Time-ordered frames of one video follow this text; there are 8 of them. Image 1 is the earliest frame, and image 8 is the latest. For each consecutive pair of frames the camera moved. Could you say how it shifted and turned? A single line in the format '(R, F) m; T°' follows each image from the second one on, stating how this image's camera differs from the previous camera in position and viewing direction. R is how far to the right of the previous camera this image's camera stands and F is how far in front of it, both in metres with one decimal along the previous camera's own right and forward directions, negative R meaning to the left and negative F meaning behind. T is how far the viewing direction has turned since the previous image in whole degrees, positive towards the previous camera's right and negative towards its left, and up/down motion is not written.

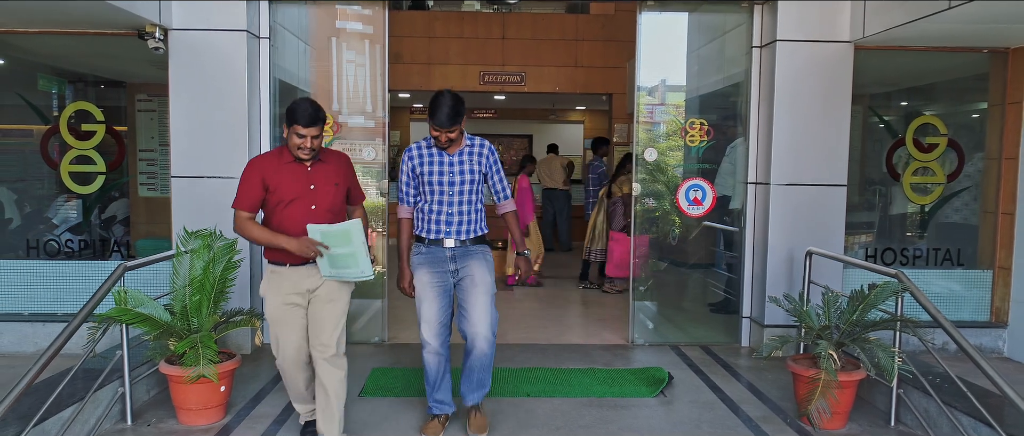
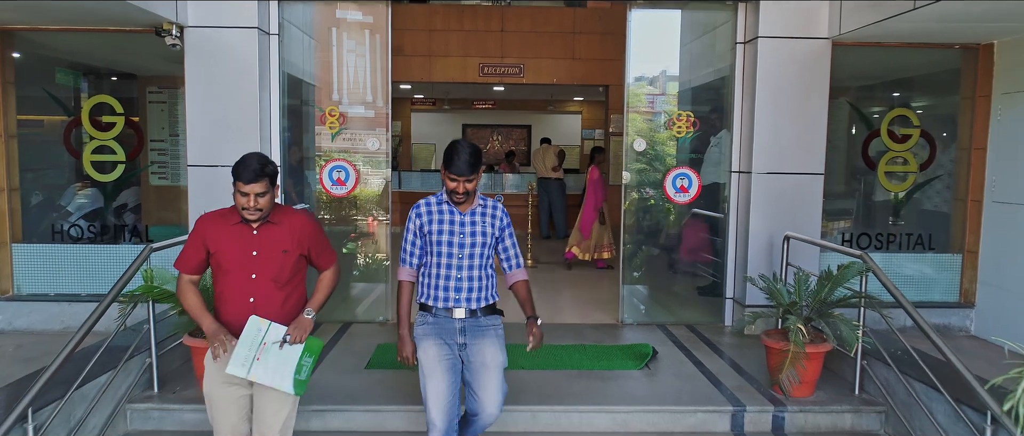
(0.0, -0.3) m; 0°
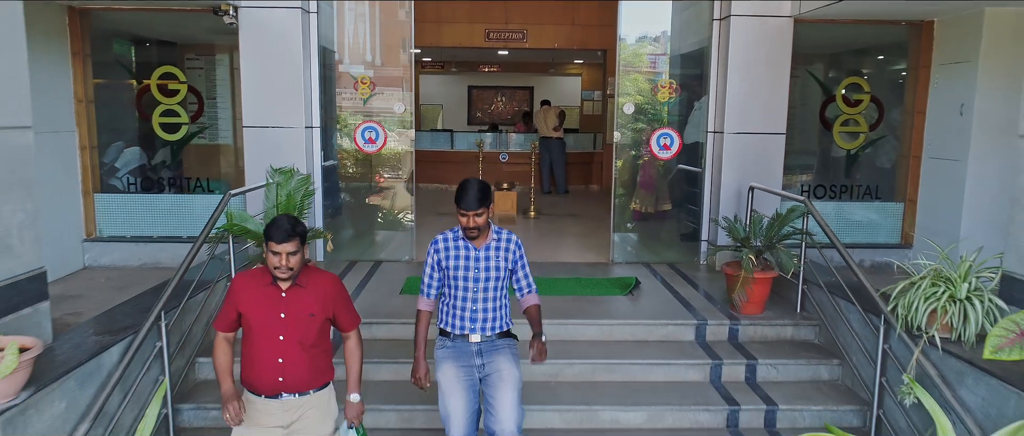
(-0.1, -0.9) m; 0°
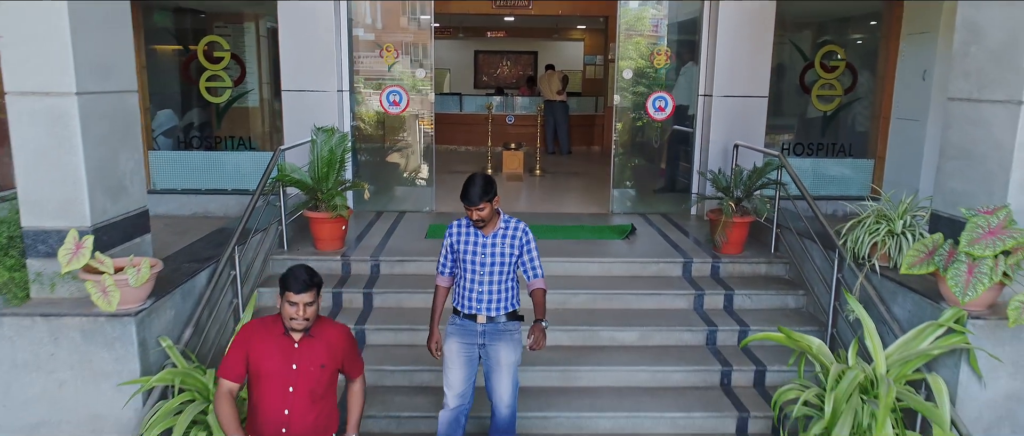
(-0.1, -0.7) m; 0°
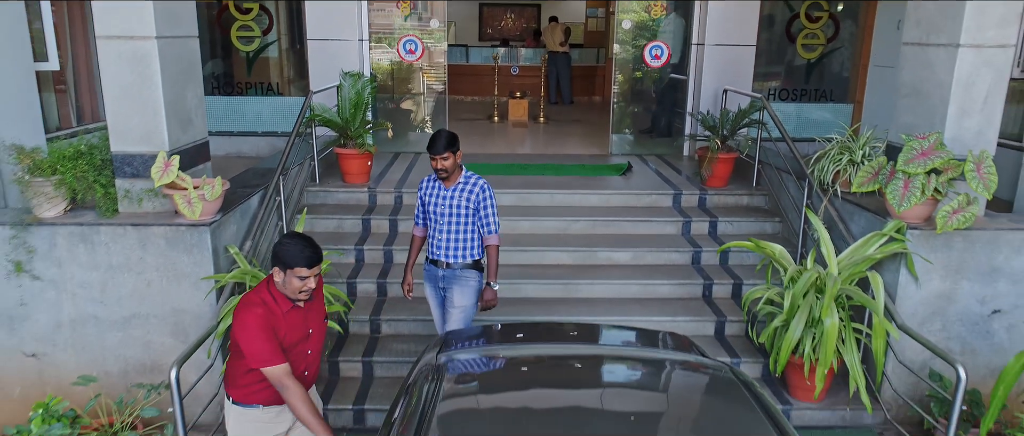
(-0.1, -0.6) m; 0°
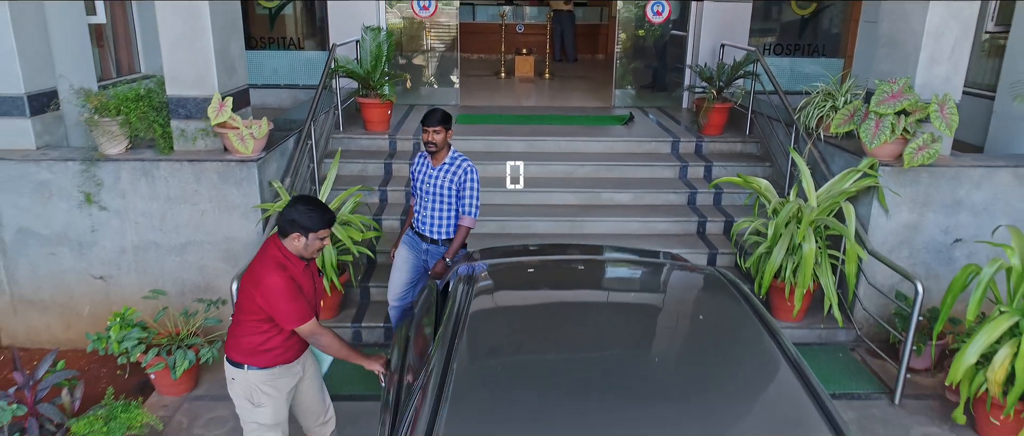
(-0.1, -0.5) m; 0°
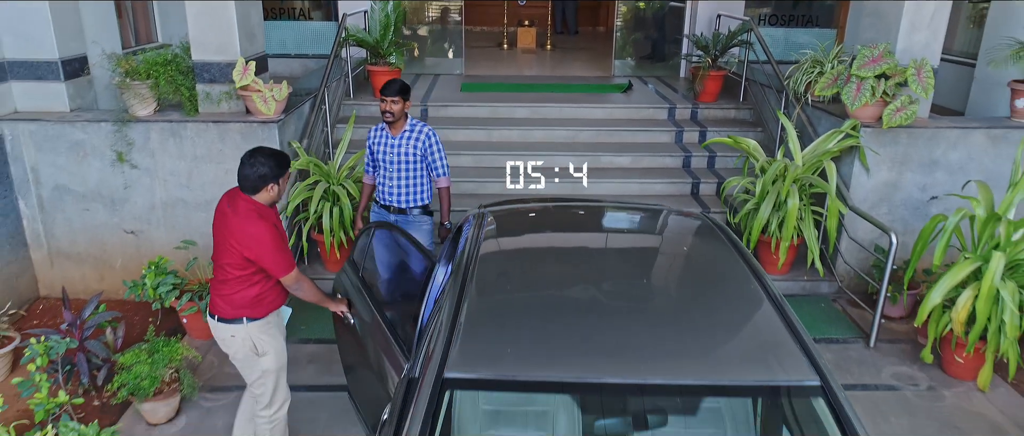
(0.0, -0.3) m; 0°
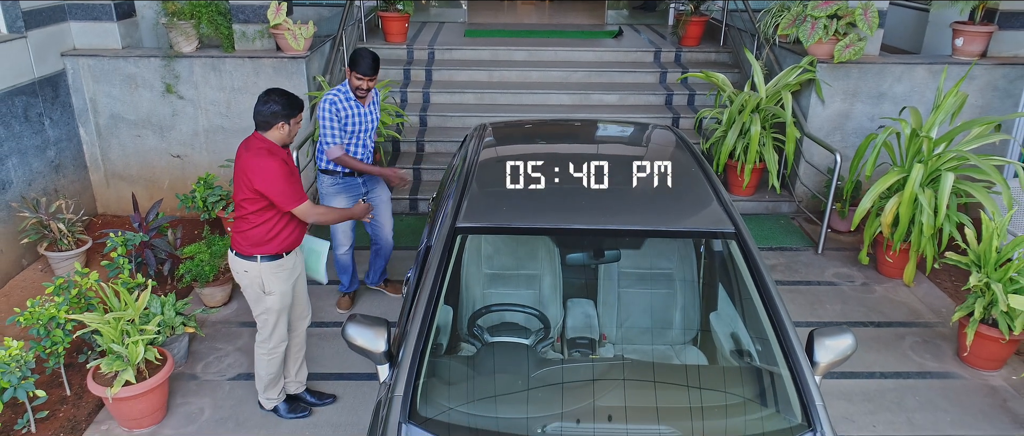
(0.0, -0.7) m; 0°
